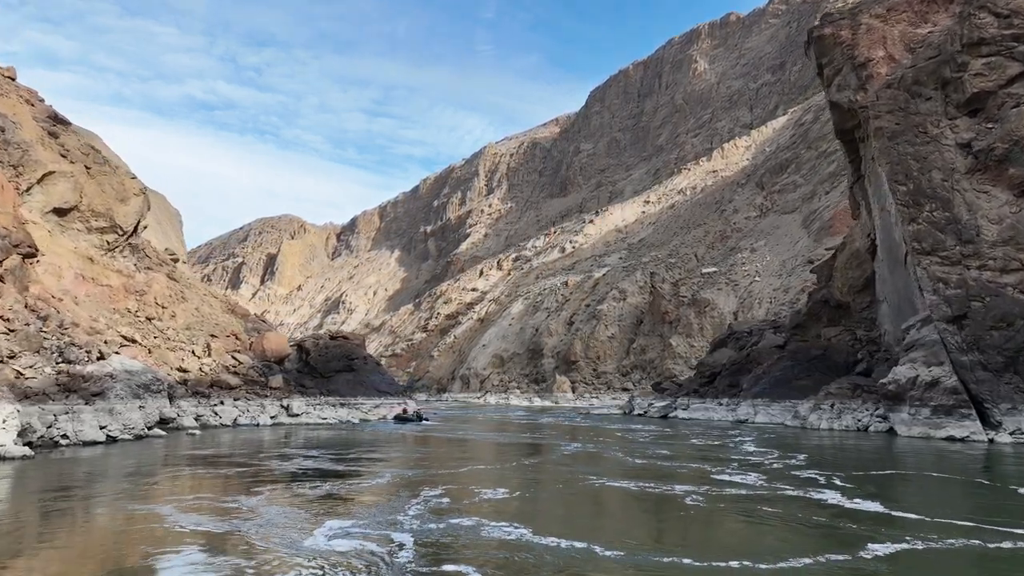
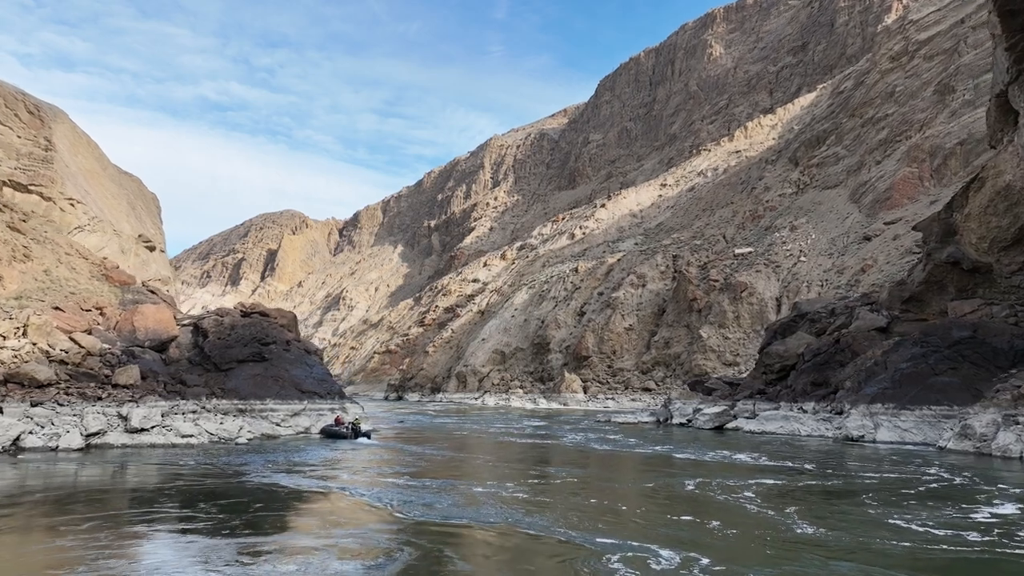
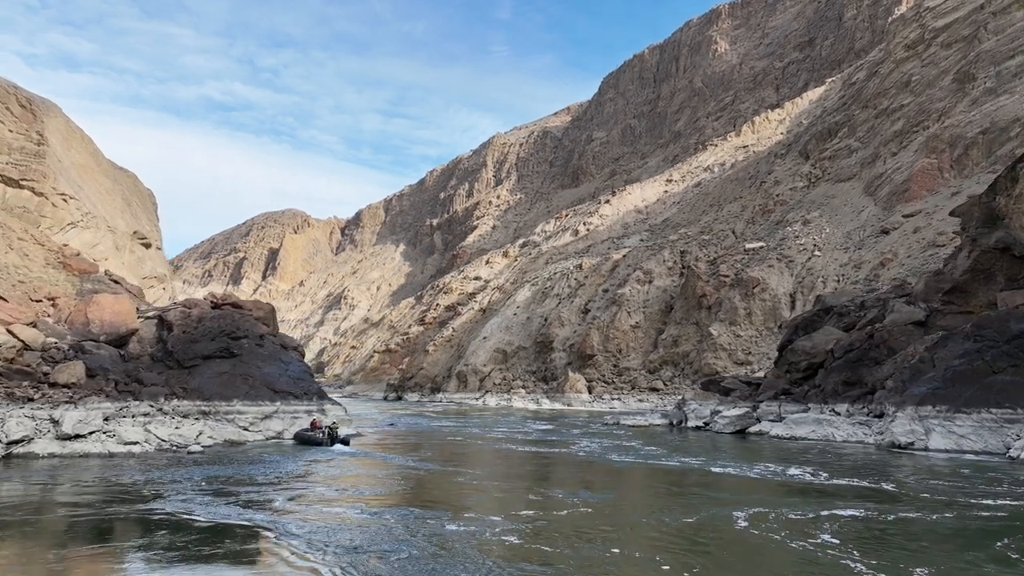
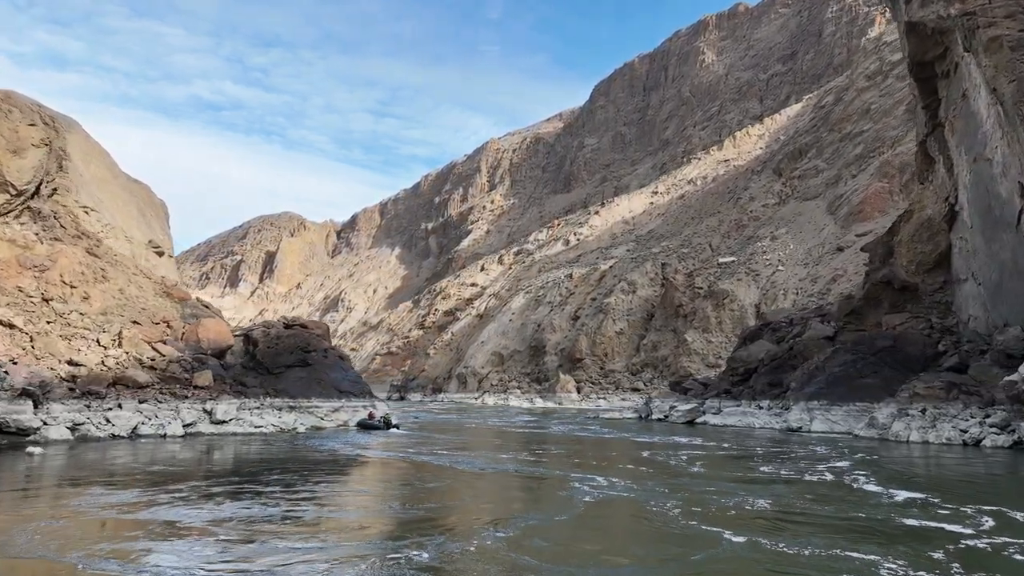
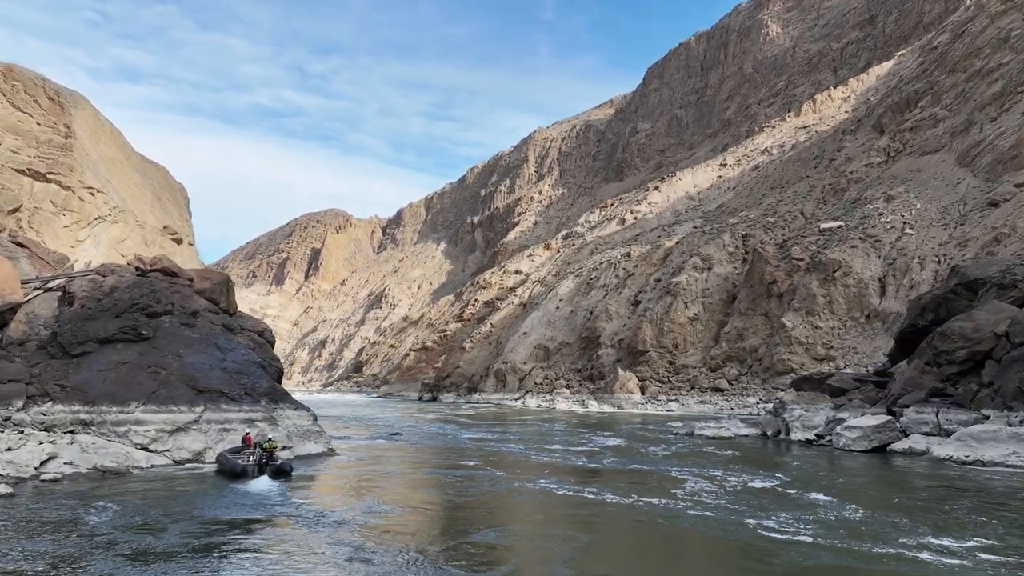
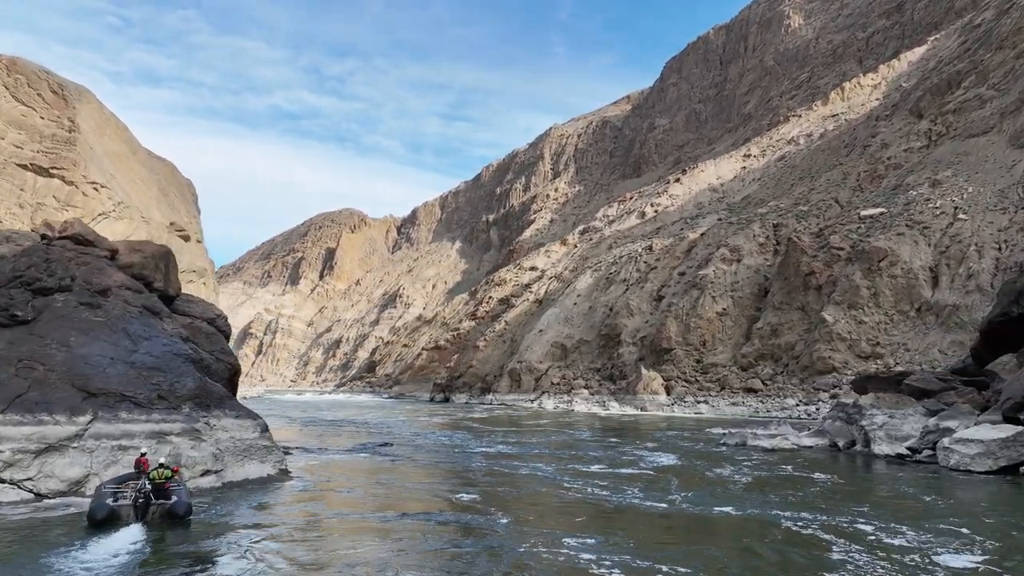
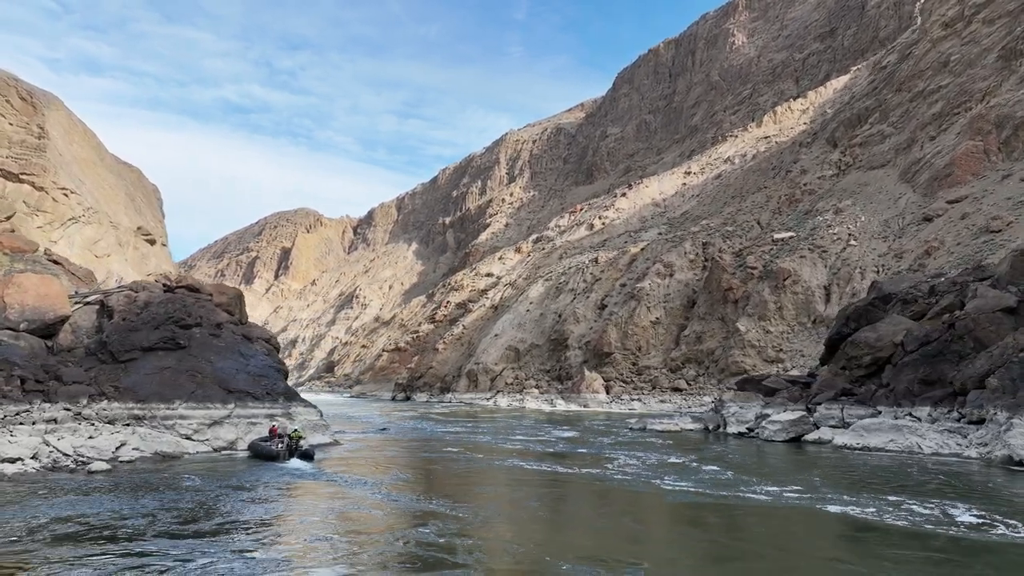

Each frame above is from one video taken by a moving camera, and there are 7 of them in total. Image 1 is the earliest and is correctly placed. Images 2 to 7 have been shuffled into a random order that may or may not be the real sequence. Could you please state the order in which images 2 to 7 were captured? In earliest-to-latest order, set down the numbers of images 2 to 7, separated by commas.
4, 2, 3, 7, 5, 6
